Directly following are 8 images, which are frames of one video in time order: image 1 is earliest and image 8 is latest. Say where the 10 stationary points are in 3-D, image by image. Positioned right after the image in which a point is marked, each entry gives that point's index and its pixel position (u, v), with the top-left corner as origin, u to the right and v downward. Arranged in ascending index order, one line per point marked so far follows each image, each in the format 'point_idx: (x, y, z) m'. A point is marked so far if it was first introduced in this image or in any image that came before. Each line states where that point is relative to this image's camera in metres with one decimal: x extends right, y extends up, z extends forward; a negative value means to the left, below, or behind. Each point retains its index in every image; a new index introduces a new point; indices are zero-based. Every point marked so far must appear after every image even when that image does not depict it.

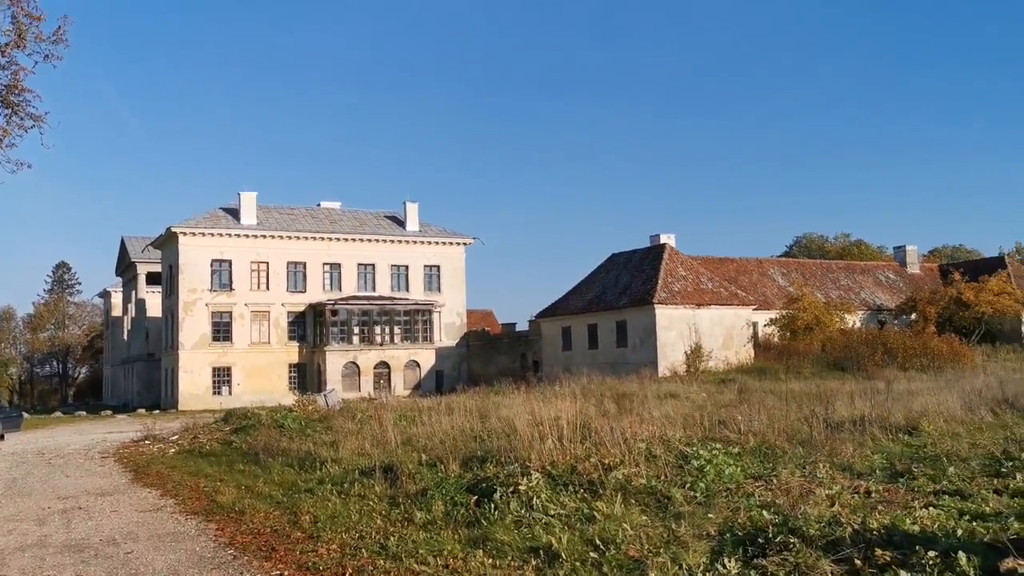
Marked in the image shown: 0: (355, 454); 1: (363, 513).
0: (-2.7, -2.8, +14.7) m
1: (-1.8, -2.7, +10.2) m
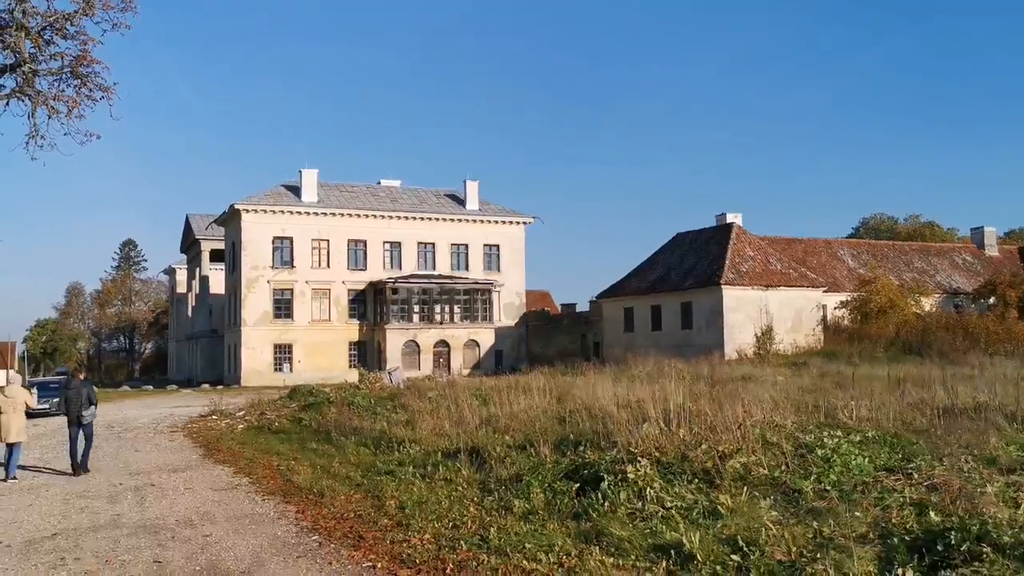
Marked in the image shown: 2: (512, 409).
0: (-1.3, -2.4, +13.9) m
1: (-0.6, -2.3, +9.4) m
2: (0.0, -2.2, +15.9) m
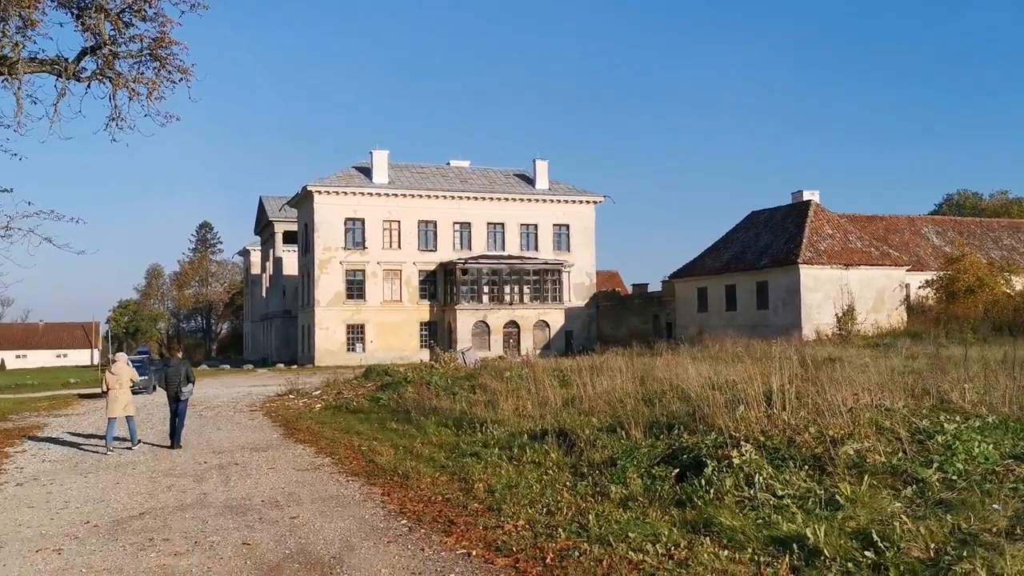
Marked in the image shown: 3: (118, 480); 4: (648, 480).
0: (+0.1, -2.0, +13.5) m
1: (+0.3, -2.0, +9.0) m
2: (+1.5, -1.8, +15.4) m
3: (-5.1, -2.5, +11.3) m
4: (+1.3, -1.9, +8.4) m
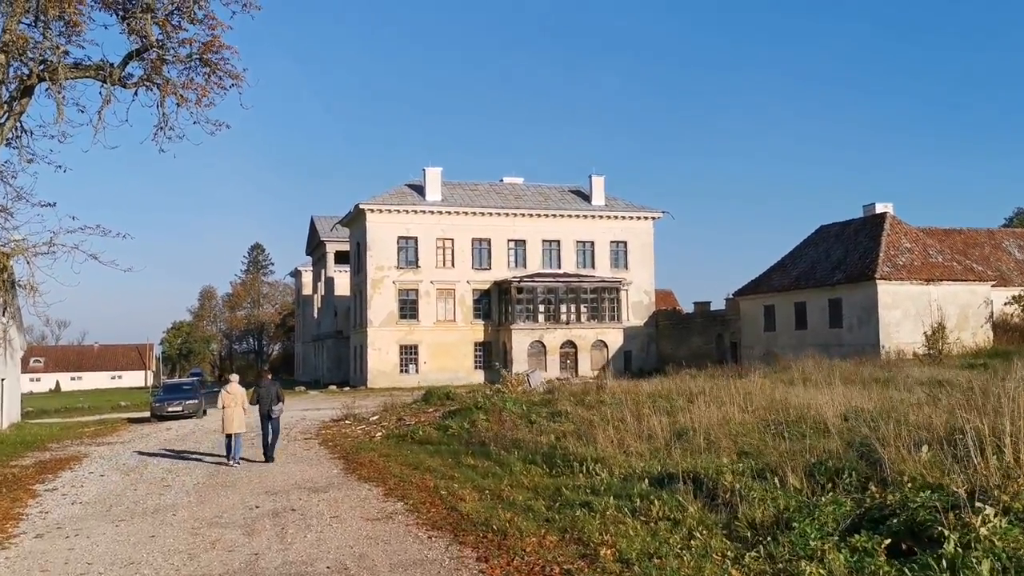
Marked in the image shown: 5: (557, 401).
0: (+1.4, -2.2, +11.3) m
1: (+1.5, -2.1, +6.8) m
2: (+3.0, -2.0, +13.2) m
3: (-3.9, -2.7, +9.4) m
4: (+2.4, -1.9, +6.2) m
5: (+1.0, -2.5, +19.4) m
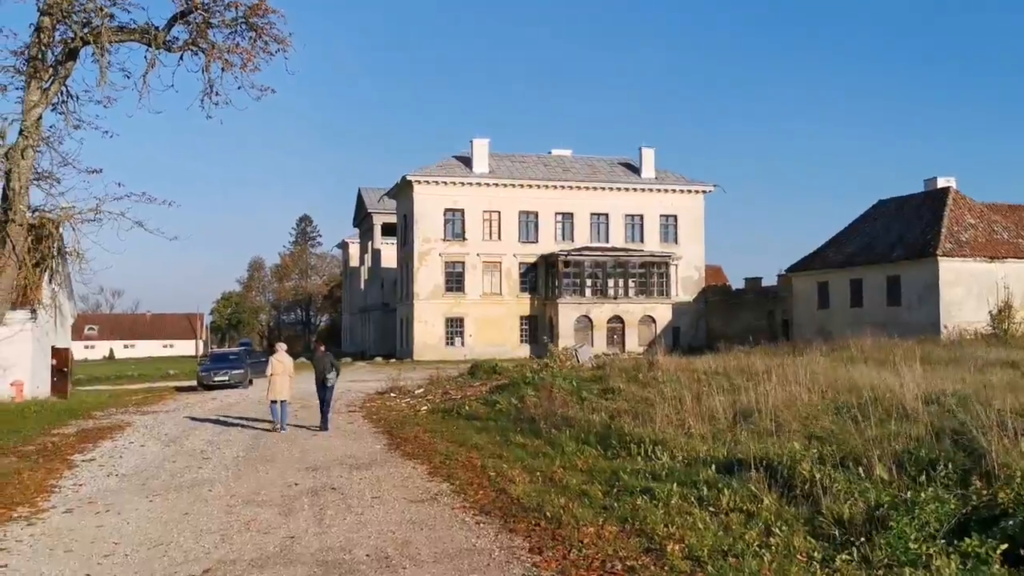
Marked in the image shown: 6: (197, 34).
0: (+2.1, -1.8, +10.6) m
1: (+1.9, -1.9, +6.0) m
2: (+3.7, -1.6, +12.3) m
3: (-3.3, -2.3, +8.9) m
4: (+2.8, -1.7, +5.4) m
5: (+2.1, -1.9, +18.6) m
6: (-6.9, +5.5, +18.8) m
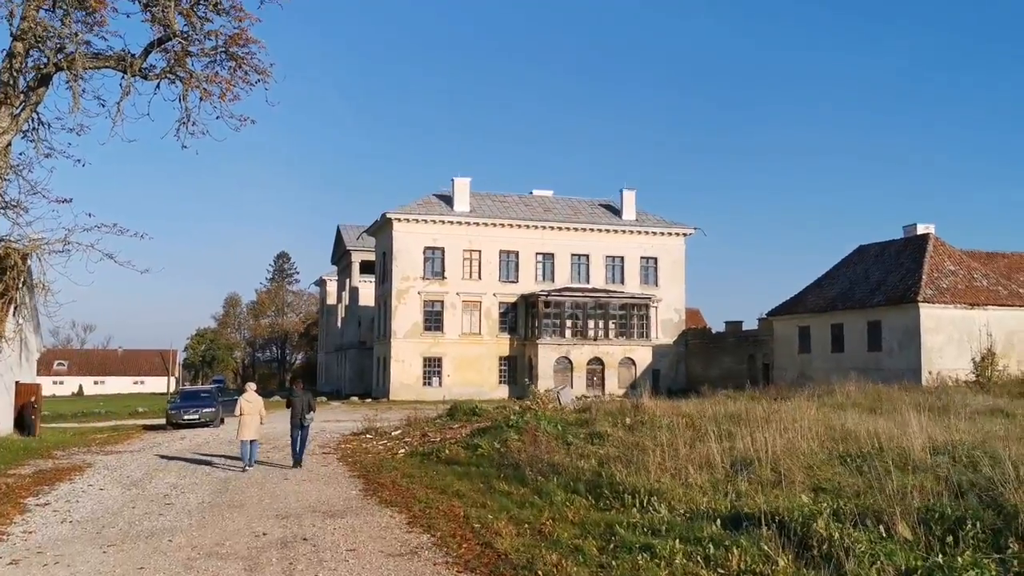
0: (+1.9, -2.3, +9.9) m
1: (+1.8, -2.1, +5.4) m
2: (+3.5, -2.2, +11.7) m
3: (-3.5, -2.6, +8.2) m
4: (+2.8, -1.9, +4.8) m
5: (+1.7, -2.8, +18.0) m
6: (-7.1, +4.8, +18.3) m
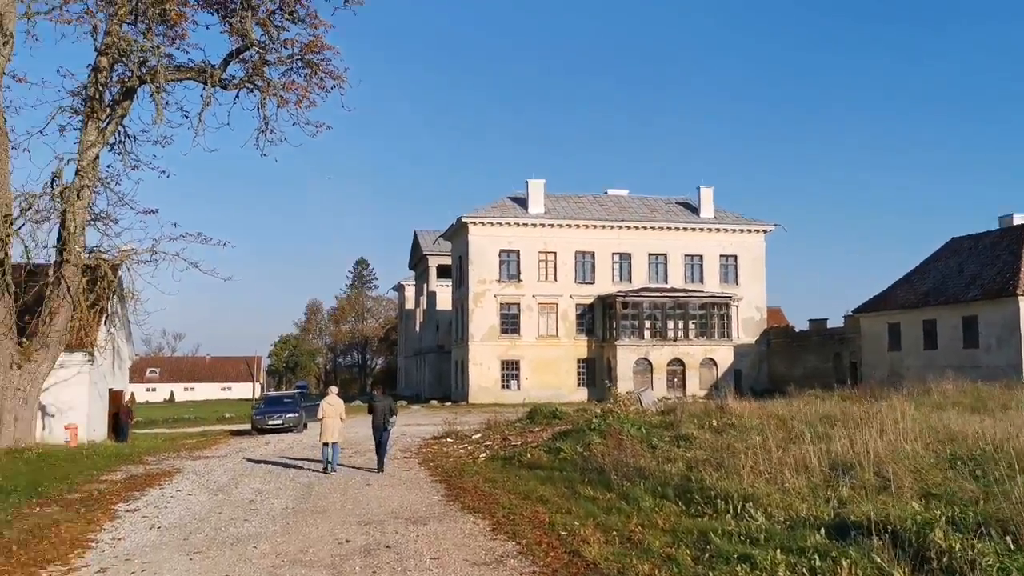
0: (+2.9, -2.2, +9.4) m
1: (+2.4, -2.0, +4.9) m
2: (+4.6, -2.1, +11.0) m
3: (-2.6, -2.6, +8.1) m
4: (+3.2, -1.8, +4.2) m
5: (+3.3, -2.7, +17.4) m
6: (-5.5, +4.7, +18.5) m
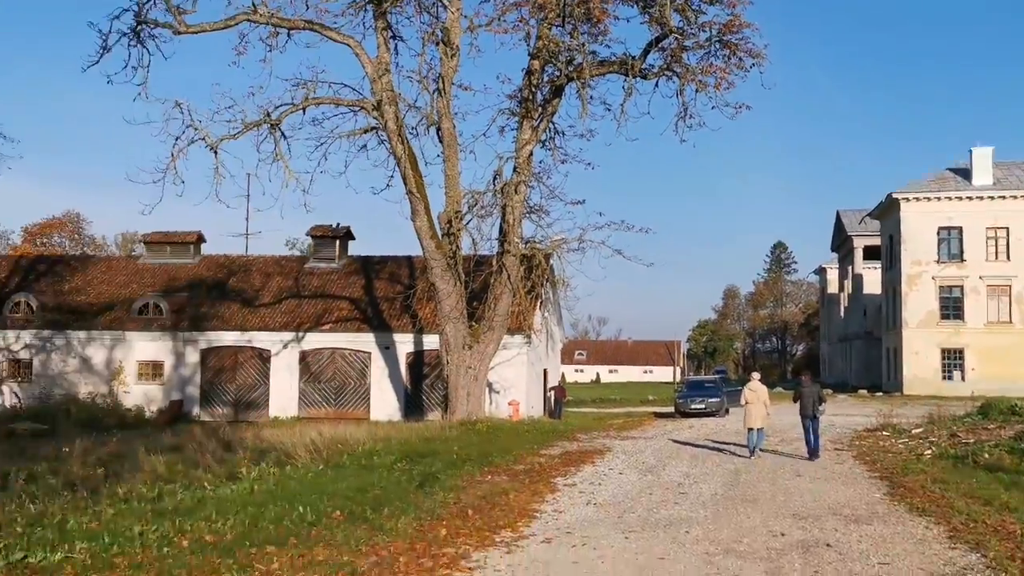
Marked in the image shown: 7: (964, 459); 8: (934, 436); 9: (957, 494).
0: (+6.9, -1.9, +6.8) m
1: (+4.4, -1.8, +3.0) m
2: (+9.2, -1.7, +7.5) m
3: (+1.4, -2.5, +8.2) m
4: (+4.9, -1.6, +2.0) m
5: (+11.0, -2.2, +13.8) m
6: (+3.4, +5.0, +18.7) m
7: (+7.7, -2.9, +14.7) m
8: (+9.1, -3.2, +18.6) m
9: (+5.9, -2.7, +11.4) m
